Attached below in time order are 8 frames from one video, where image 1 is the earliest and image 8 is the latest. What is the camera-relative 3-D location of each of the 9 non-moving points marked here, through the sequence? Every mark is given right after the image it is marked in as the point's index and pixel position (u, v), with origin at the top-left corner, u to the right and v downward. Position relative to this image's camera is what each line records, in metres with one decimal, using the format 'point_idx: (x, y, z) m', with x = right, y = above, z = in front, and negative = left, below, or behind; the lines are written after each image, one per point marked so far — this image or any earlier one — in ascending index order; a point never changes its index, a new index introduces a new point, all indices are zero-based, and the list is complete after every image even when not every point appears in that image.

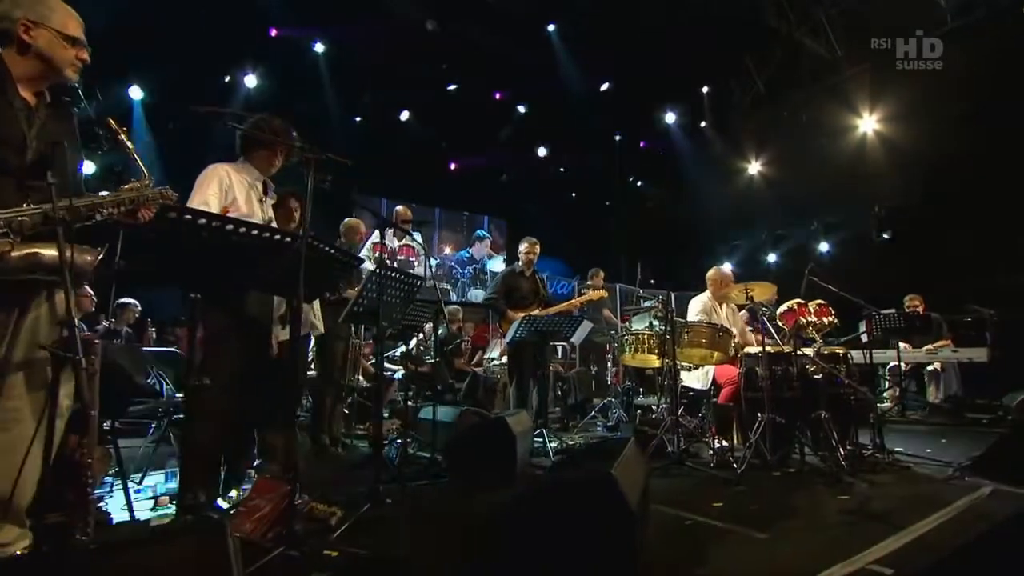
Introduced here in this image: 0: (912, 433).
0: (+3.6, -1.3, +7.4) m
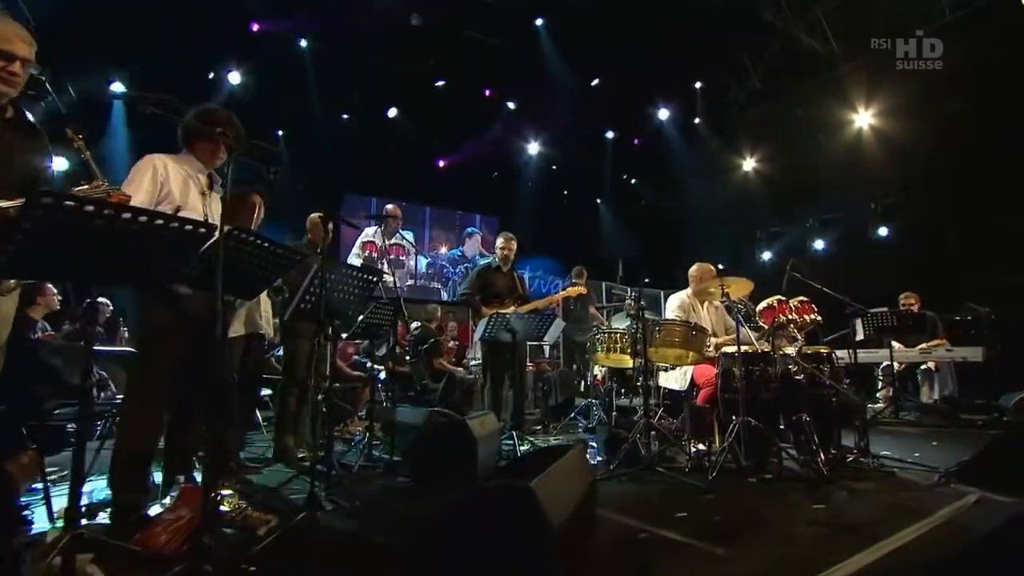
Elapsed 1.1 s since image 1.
0: (+3.4, -1.3, +7.2) m
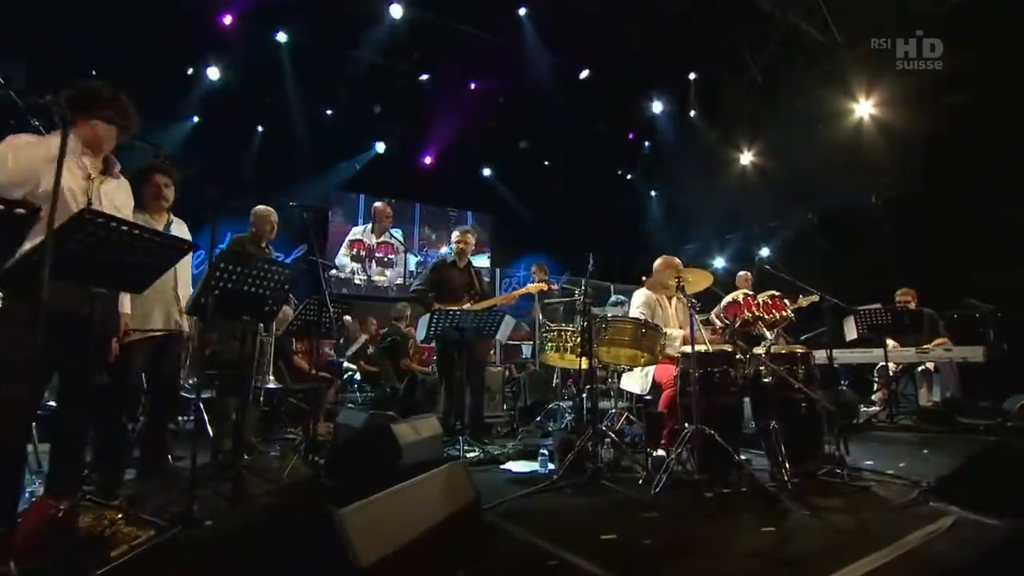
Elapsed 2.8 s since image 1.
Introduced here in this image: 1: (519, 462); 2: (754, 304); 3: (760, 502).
0: (+3.1, -1.2, +6.7) m
1: (0.0, -1.2, +5.8) m
2: (+1.6, -0.1, +5.3) m
3: (+1.4, -1.2, +4.6) m
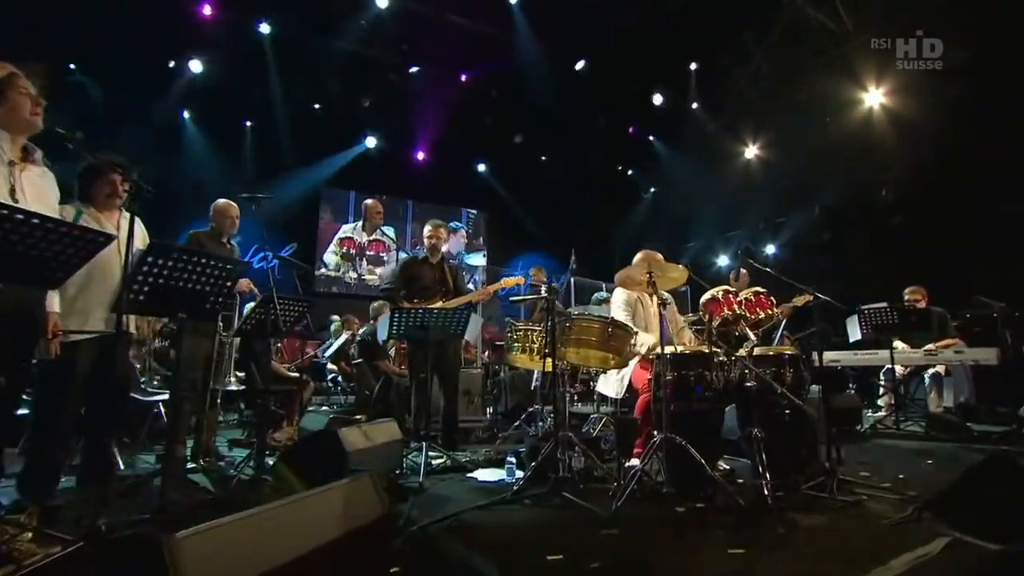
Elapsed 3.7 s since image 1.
0: (+2.9, -1.2, +6.2) m
1: (-0.2, -1.2, +5.4) m
2: (+1.3, -0.1, +5.0) m
3: (+1.2, -1.2, +4.3) m
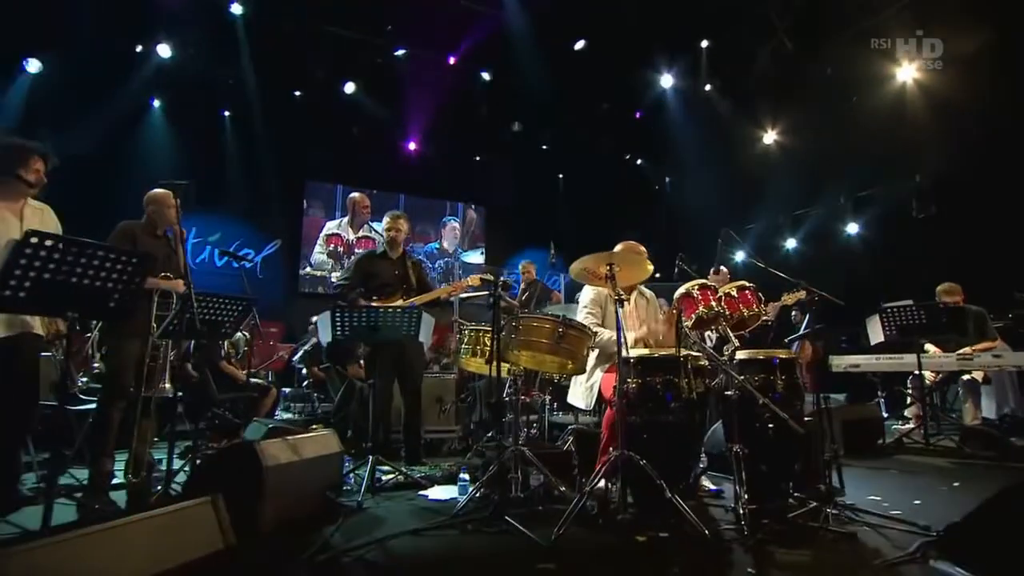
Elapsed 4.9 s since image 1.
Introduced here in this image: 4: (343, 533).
0: (+2.7, -1.2, +5.5) m
1: (-0.4, -1.2, +4.9) m
2: (+1.1, -0.1, +4.3) m
3: (+0.8, -1.2, +3.6) m
4: (-0.8, -1.2, +4.1) m
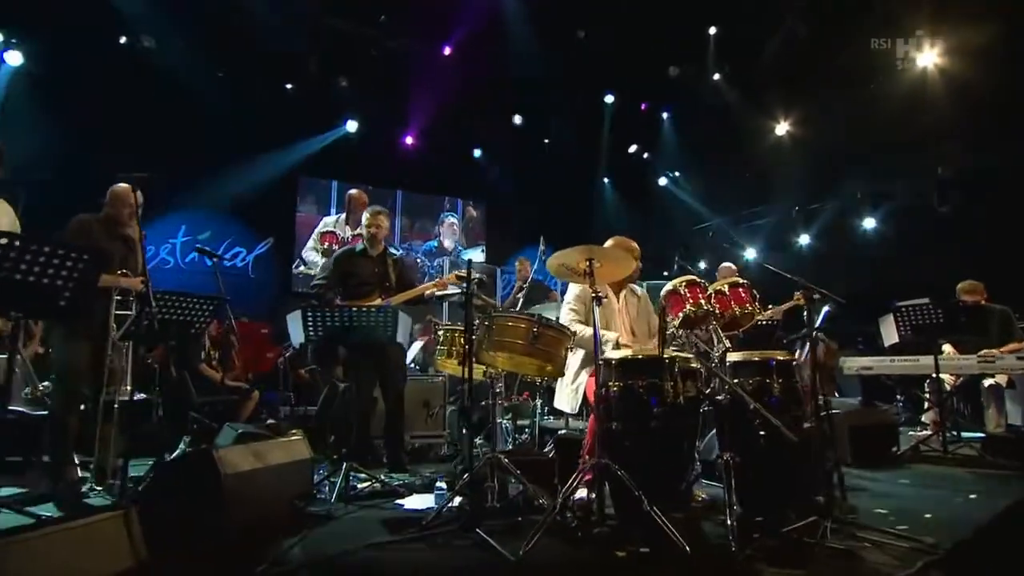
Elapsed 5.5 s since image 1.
0: (+2.6, -1.2, +5.1) m
1: (-0.5, -1.2, +4.6) m
2: (+0.9, 0.0, +4.0) m
3: (+0.7, -1.2, +3.3) m
4: (-1.0, -1.2, +3.9) m
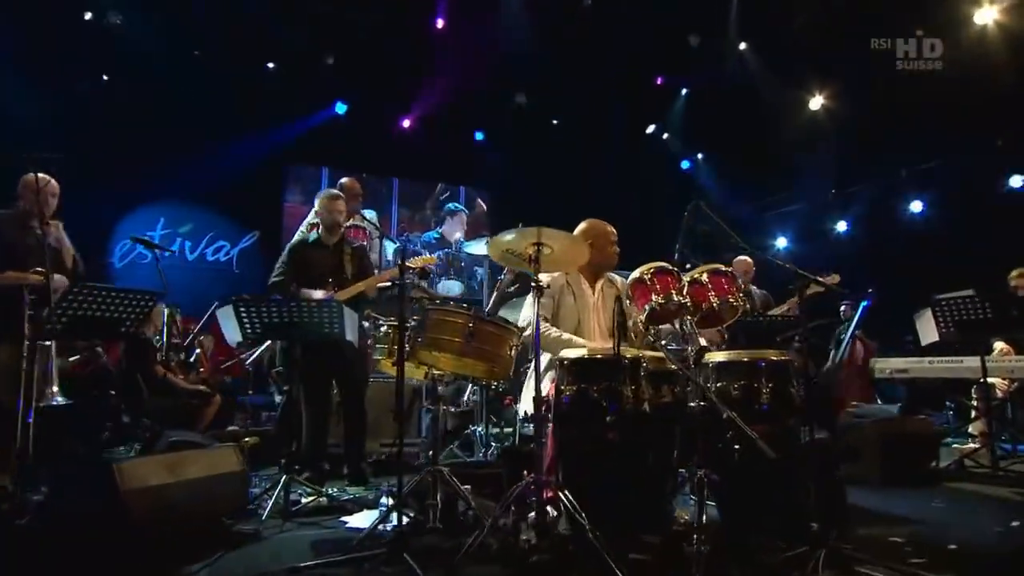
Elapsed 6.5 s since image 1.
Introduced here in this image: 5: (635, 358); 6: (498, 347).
0: (+2.4, -1.1, +4.3) m
1: (-0.7, -1.1, +4.1) m
2: (+0.7, 0.0, +3.4) m
3: (+0.4, -1.1, +2.7) m
4: (-1.2, -1.2, +3.4) m
5: (+0.5, -0.3, +3.3) m
6: (0.0, -0.2, +3.3) m
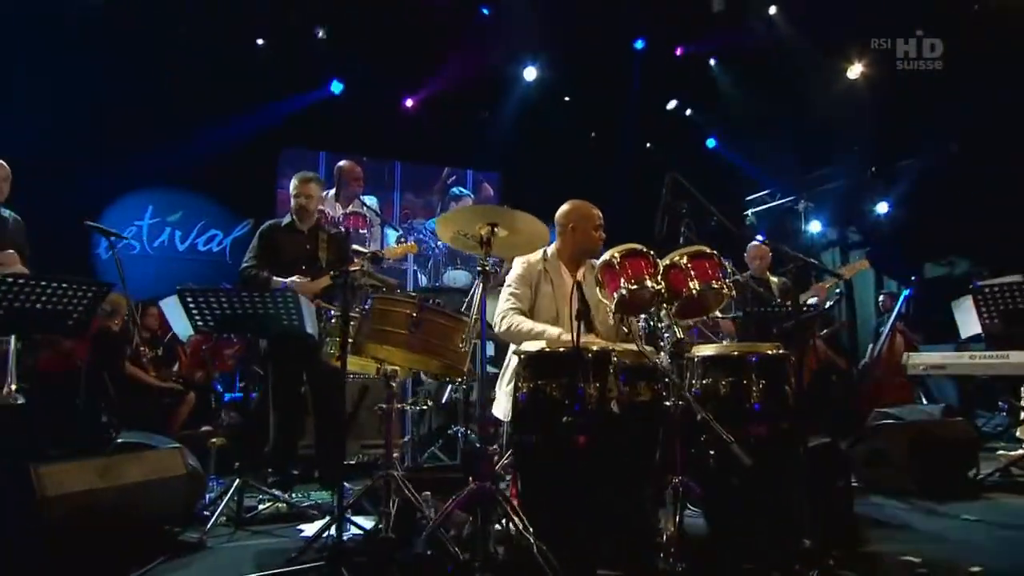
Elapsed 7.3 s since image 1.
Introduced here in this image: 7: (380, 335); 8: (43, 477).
0: (+2.3, -1.0, +3.8) m
1: (-0.9, -1.1, +3.8) m
2: (+0.5, +0.1, +2.9) m
3: (+0.1, -1.1, +2.3) m
4: (-1.4, -1.1, +3.1) m
5: (+0.3, -0.2, +2.9) m
6: (-0.2, -0.2, +2.9) m
7: (-0.5, -0.2, +3.0) m
8: (-1.8, -0.7, +3.0) m
